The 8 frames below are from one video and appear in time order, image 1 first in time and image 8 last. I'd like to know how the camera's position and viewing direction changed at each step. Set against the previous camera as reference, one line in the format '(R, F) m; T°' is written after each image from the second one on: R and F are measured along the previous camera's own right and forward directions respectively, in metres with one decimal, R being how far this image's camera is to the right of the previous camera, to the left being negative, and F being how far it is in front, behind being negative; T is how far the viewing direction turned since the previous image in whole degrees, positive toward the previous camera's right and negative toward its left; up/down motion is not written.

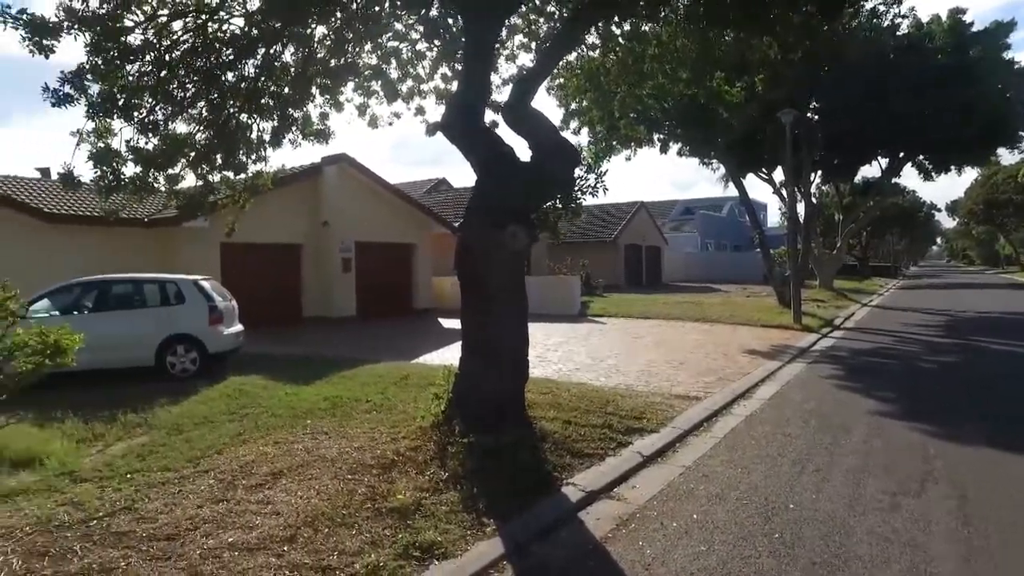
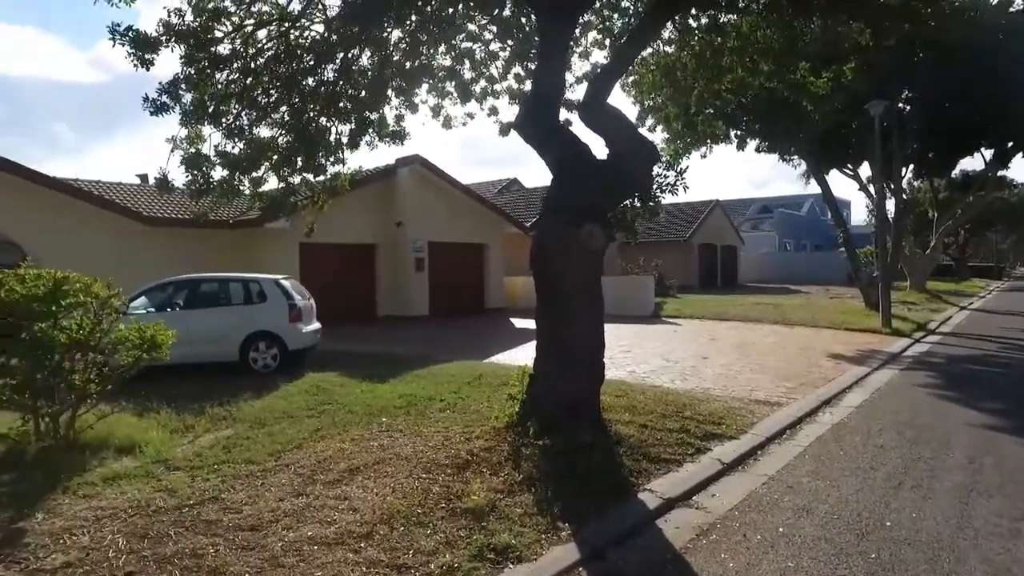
(0.0, +0.1) m; -6°
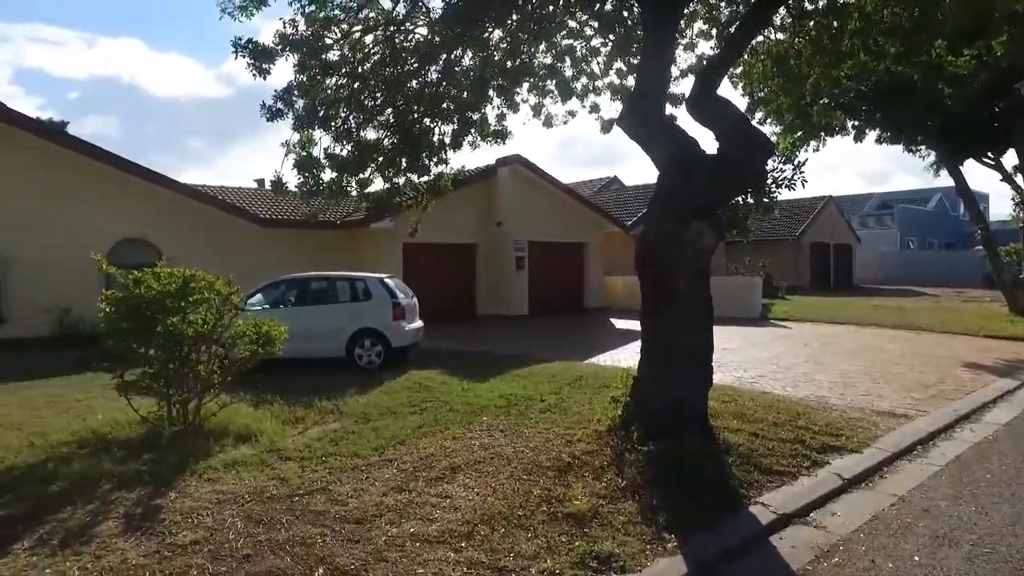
(0.0, +0.1) m; -8°
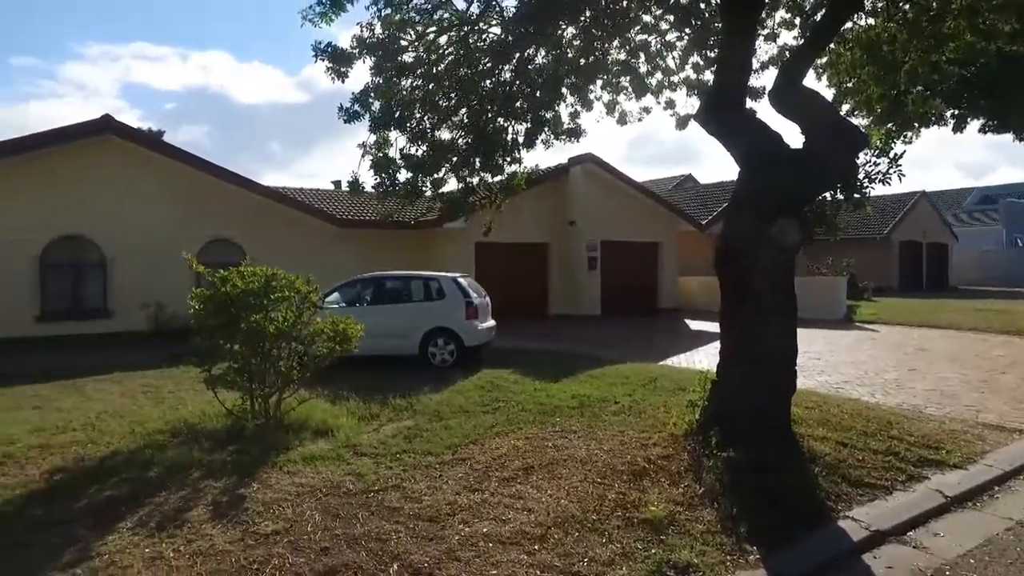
(0.0, +0.1) m; -6°
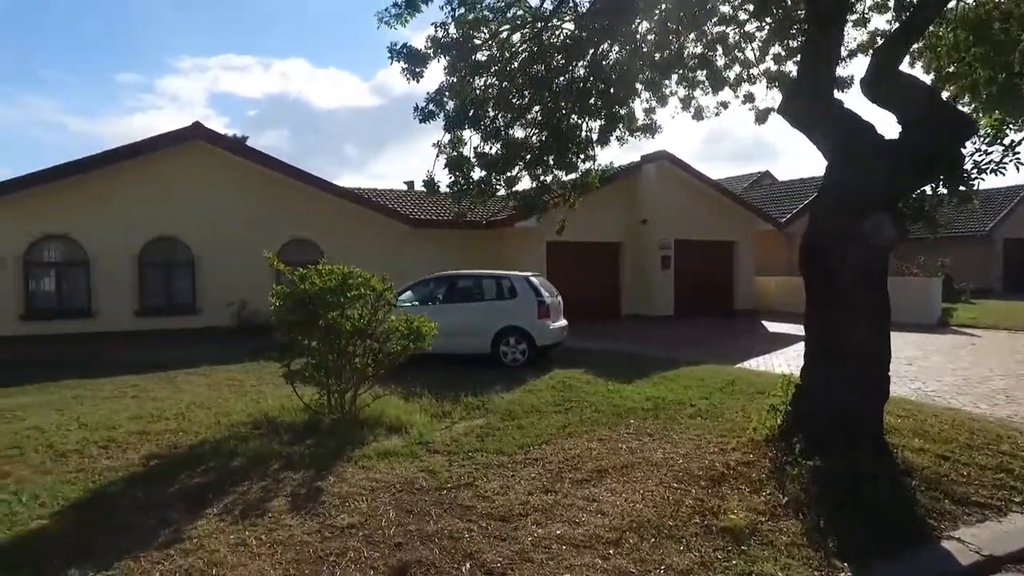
(0.0, +0.1) m; -6°
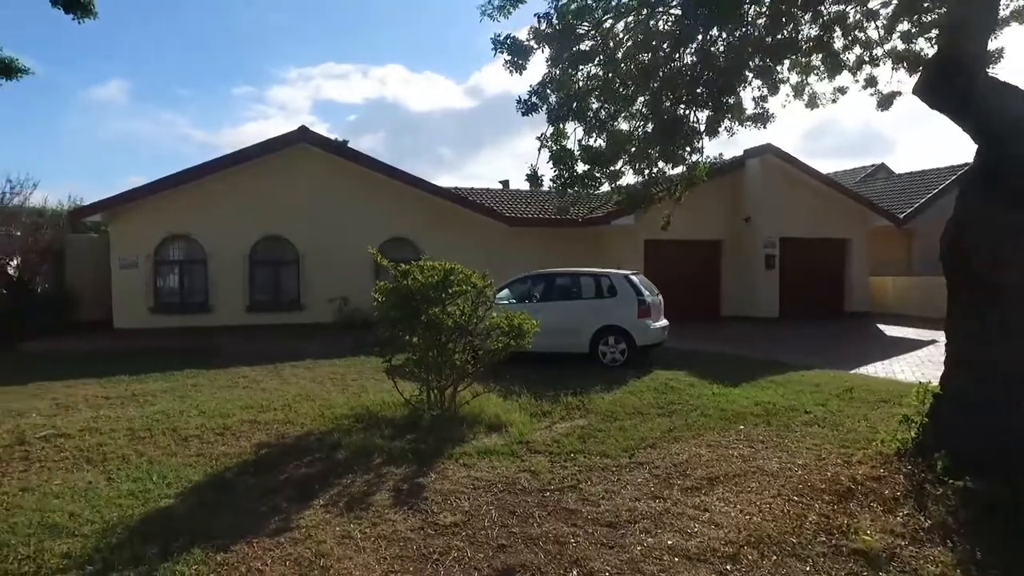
(-0.1, +0.2) m; -8°
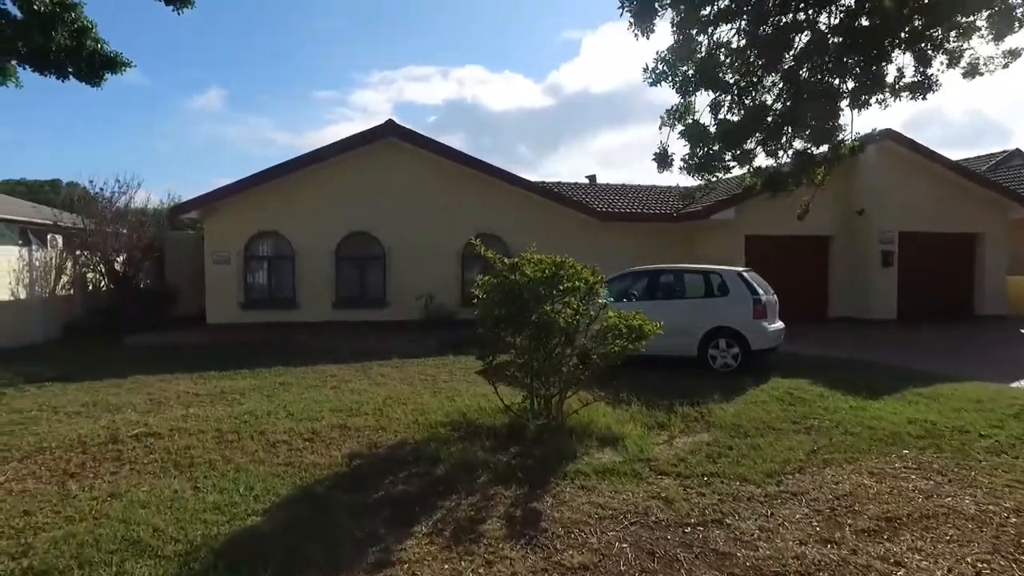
(-0.4, +0.8) m; -6°
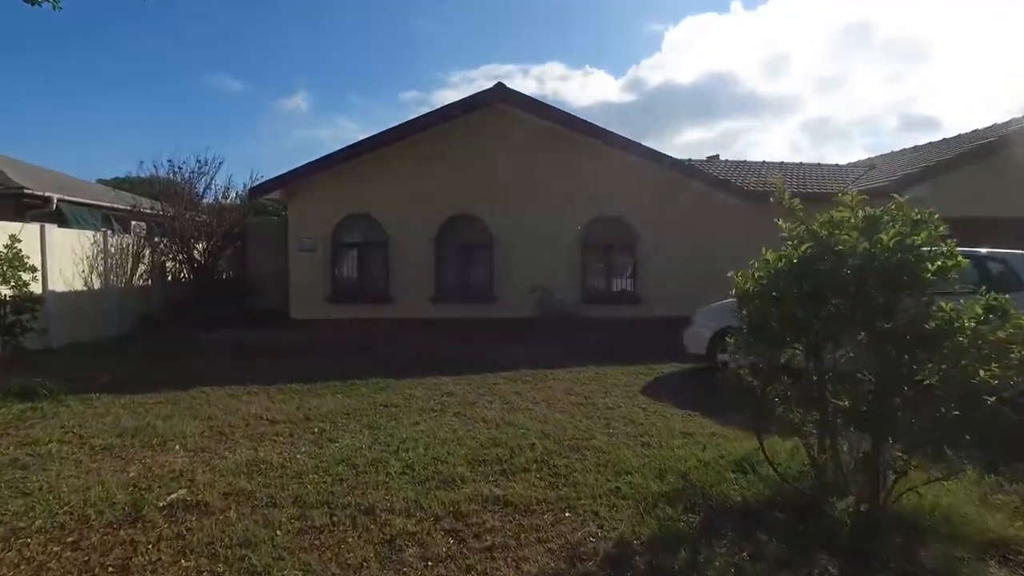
(-1.2, +3.0) m; -6°
